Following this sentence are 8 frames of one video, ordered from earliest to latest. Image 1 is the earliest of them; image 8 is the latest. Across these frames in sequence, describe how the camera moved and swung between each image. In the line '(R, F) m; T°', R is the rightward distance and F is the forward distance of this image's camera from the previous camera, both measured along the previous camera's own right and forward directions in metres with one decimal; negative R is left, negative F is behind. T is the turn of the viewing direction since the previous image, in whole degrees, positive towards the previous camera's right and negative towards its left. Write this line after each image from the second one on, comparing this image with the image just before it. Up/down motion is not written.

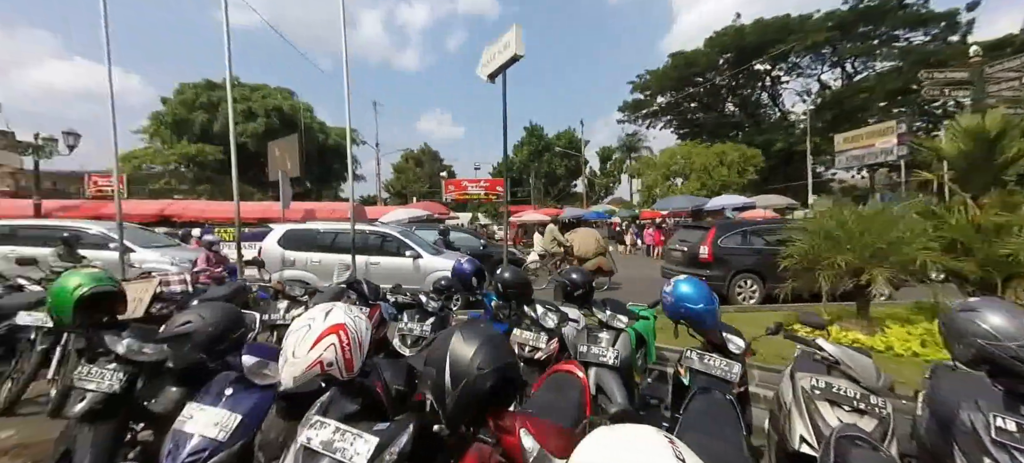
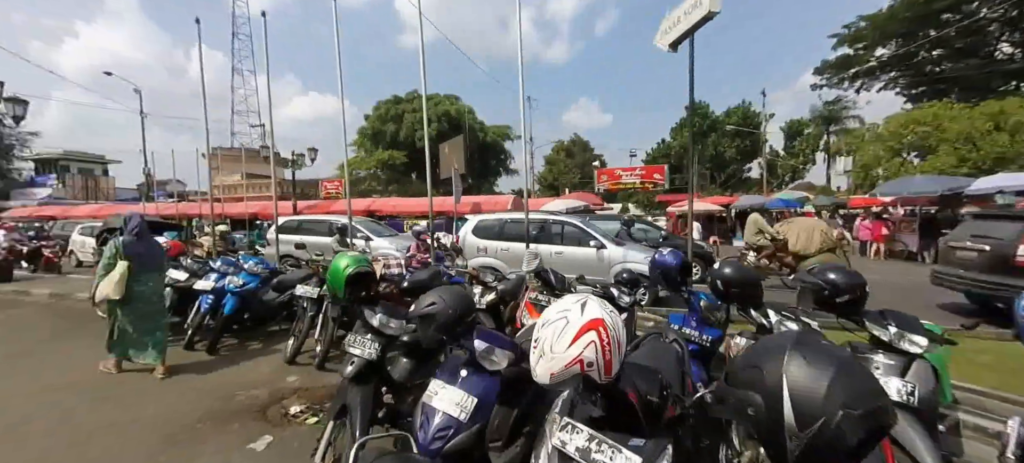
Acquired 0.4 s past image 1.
(-0.6, +0.2) m; -21°
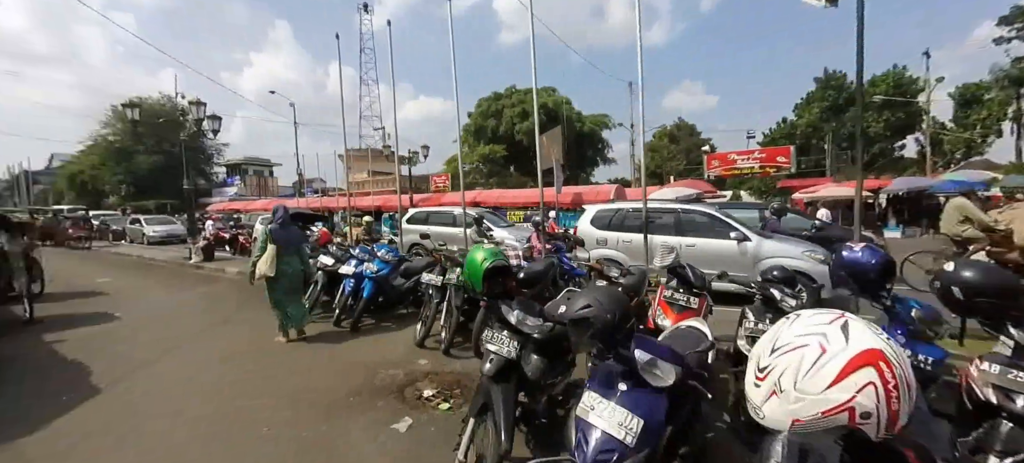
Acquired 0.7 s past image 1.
(-0.4, +0.2) m; -15°
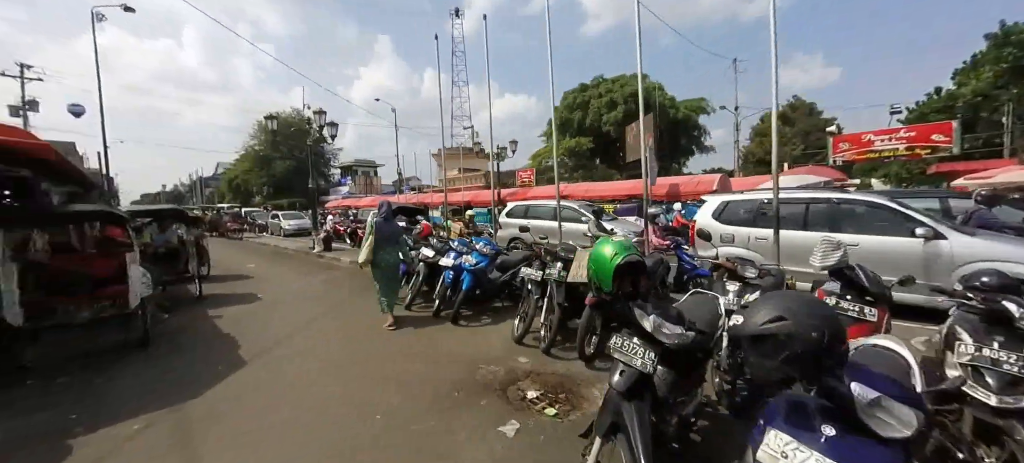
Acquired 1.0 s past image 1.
(-0.3, +0.3) m; -13°
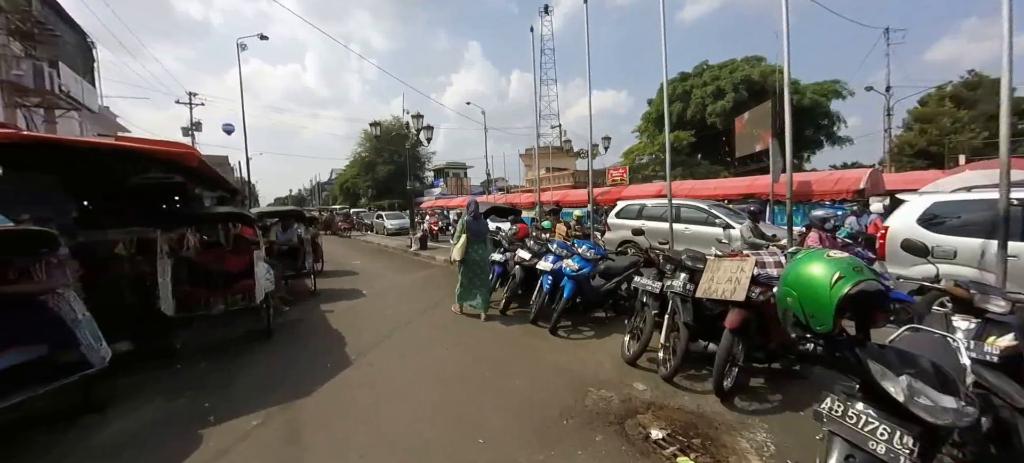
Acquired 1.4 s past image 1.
(-0.3, +0.5) m; -13°
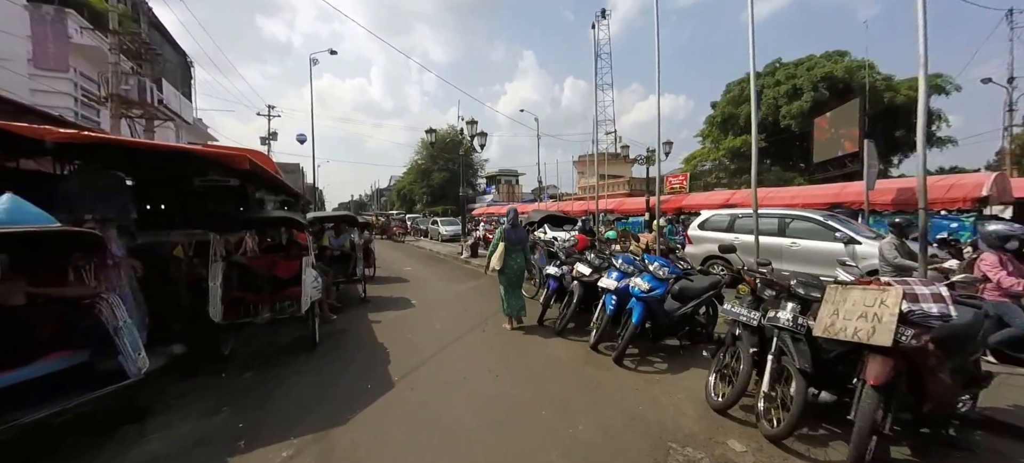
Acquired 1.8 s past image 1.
(-0.1, +0.5) m; -8°
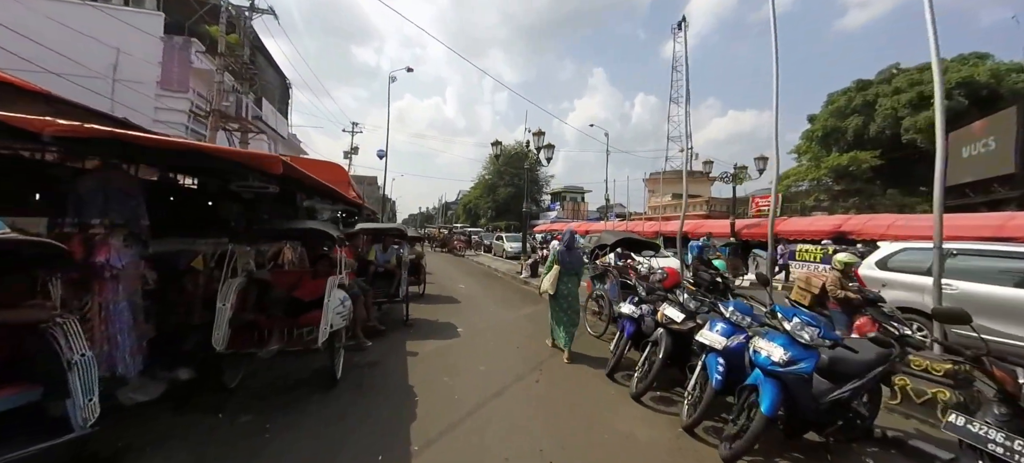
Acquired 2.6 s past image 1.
(-0.1, +1.1) m; -10°
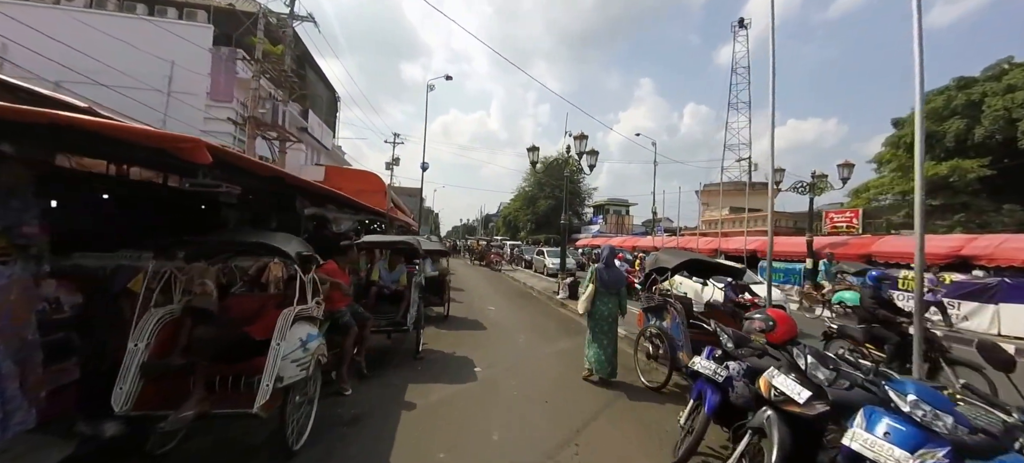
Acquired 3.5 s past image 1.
(+0.1, +1.3) m; -6°
